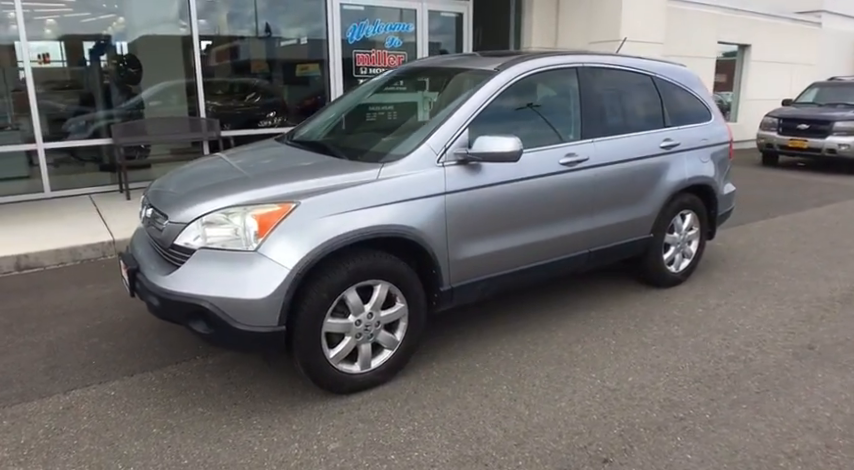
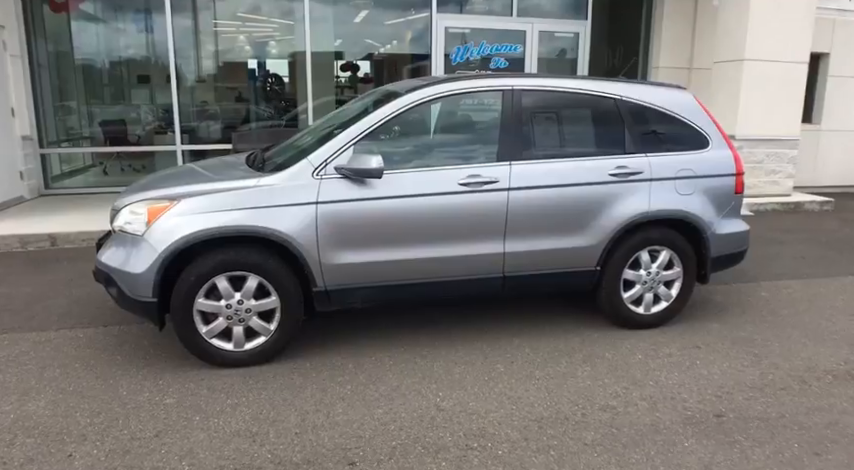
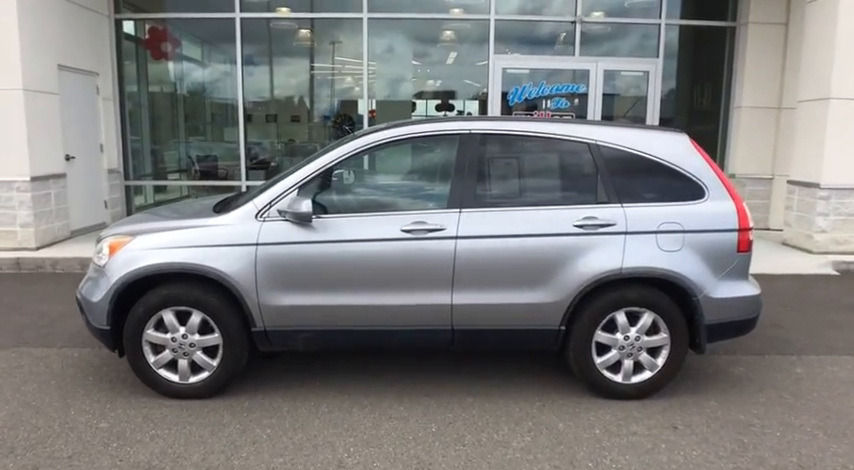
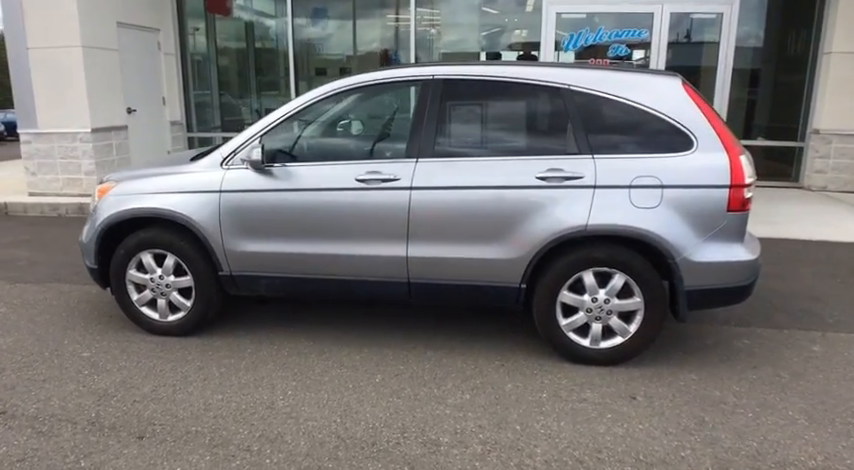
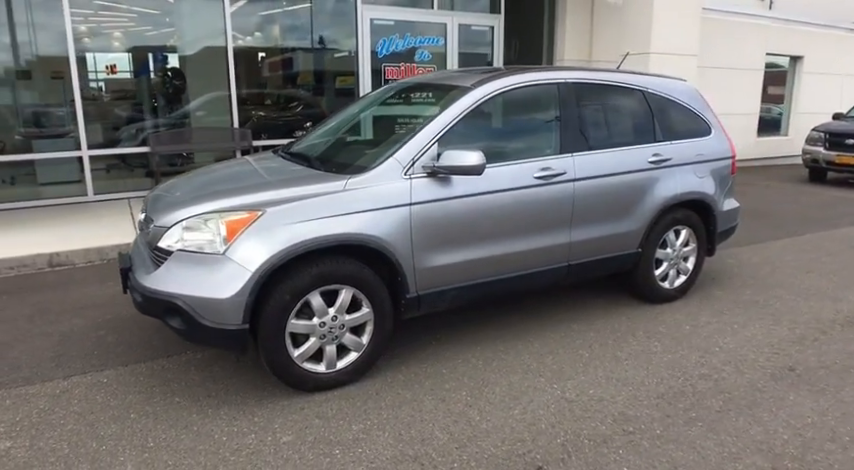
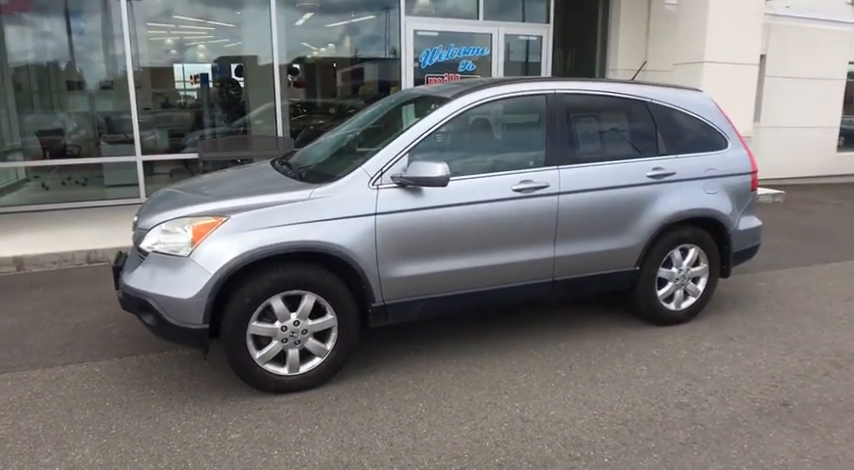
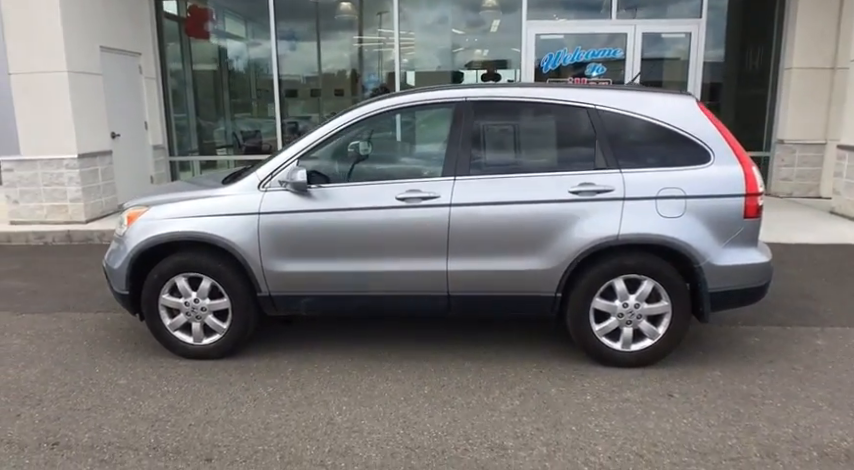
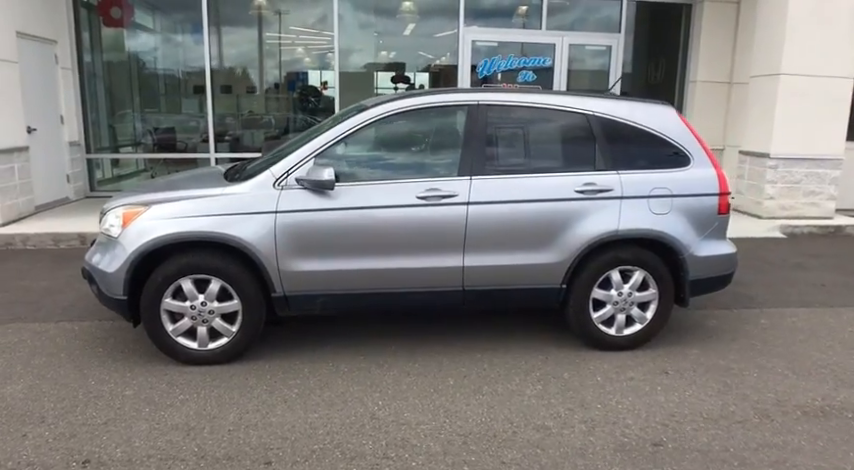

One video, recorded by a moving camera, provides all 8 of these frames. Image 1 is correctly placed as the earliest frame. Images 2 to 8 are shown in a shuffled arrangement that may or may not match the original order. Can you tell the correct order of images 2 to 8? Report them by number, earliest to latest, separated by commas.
5, 6, 2, 8, 3, 7, 4
